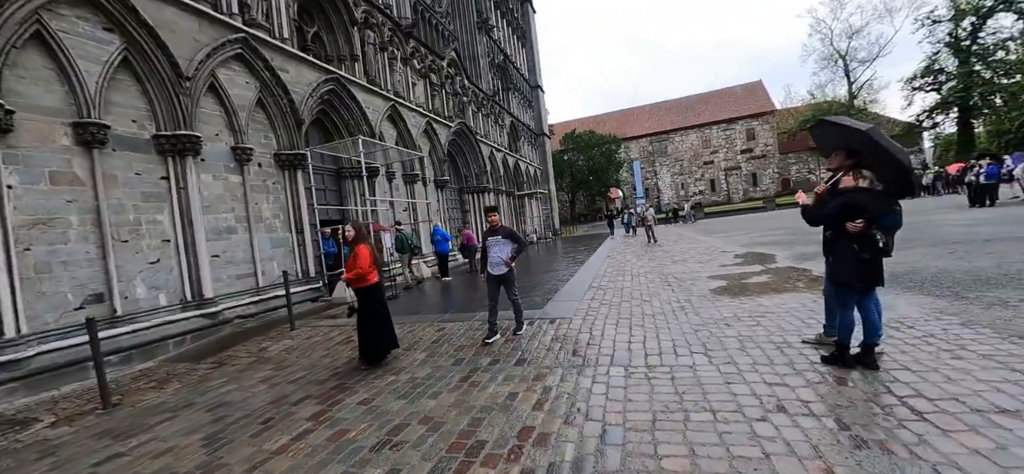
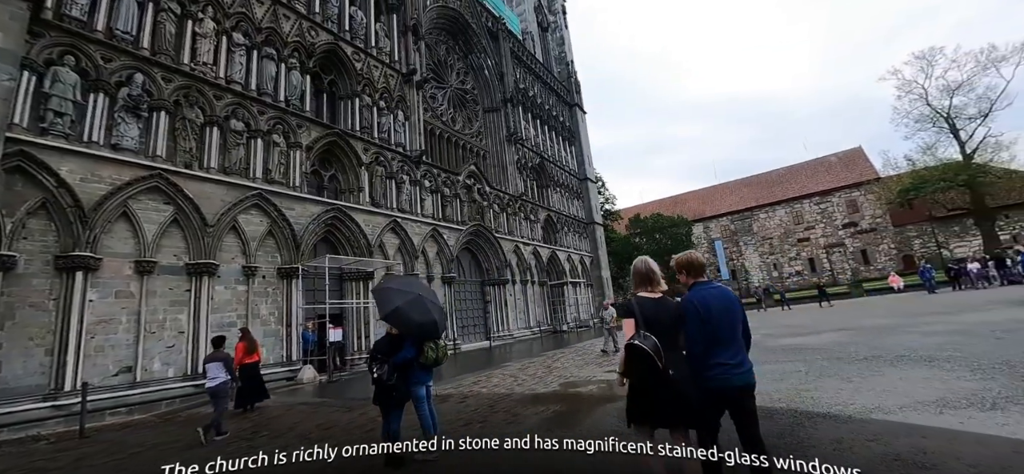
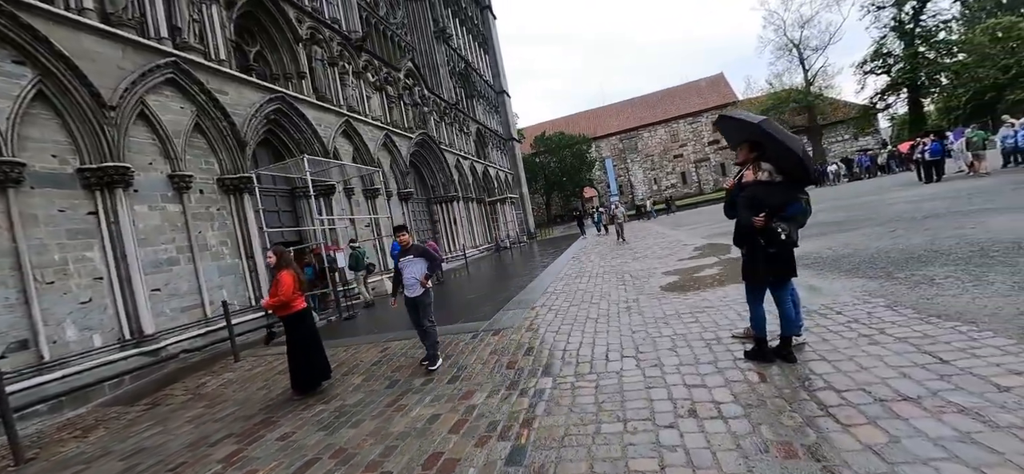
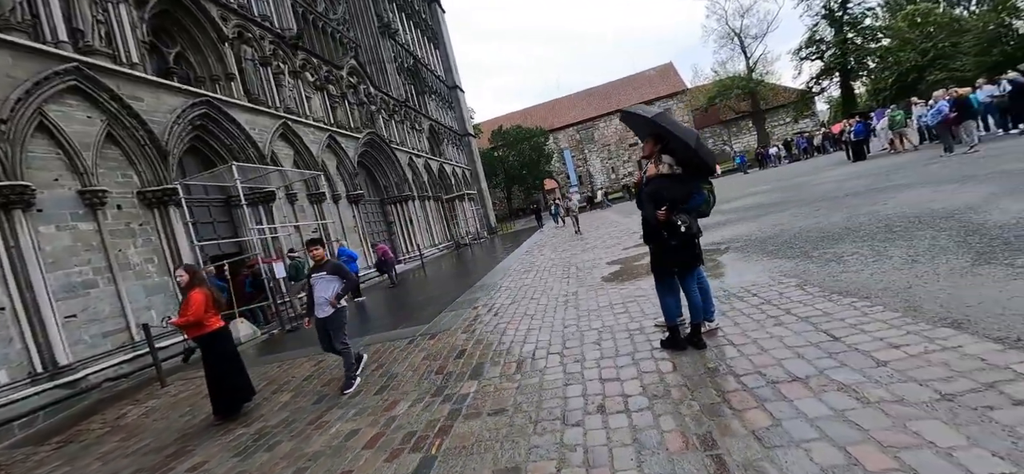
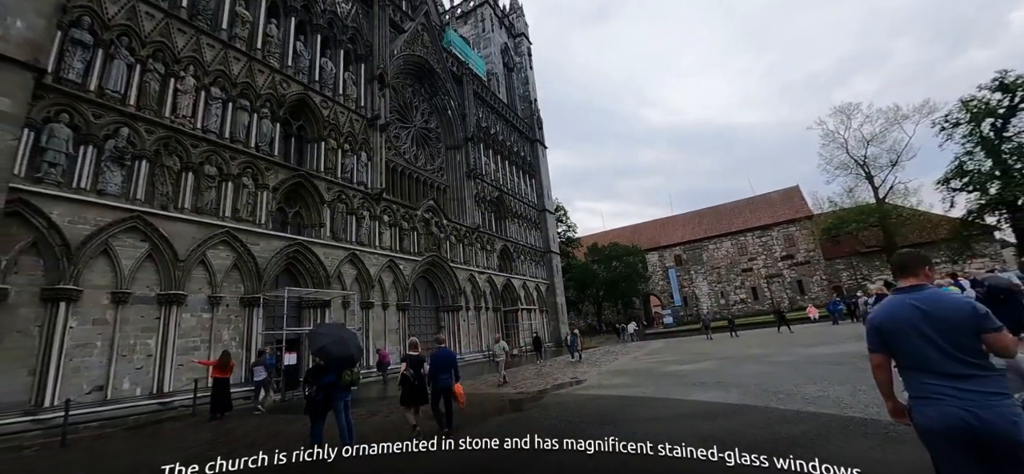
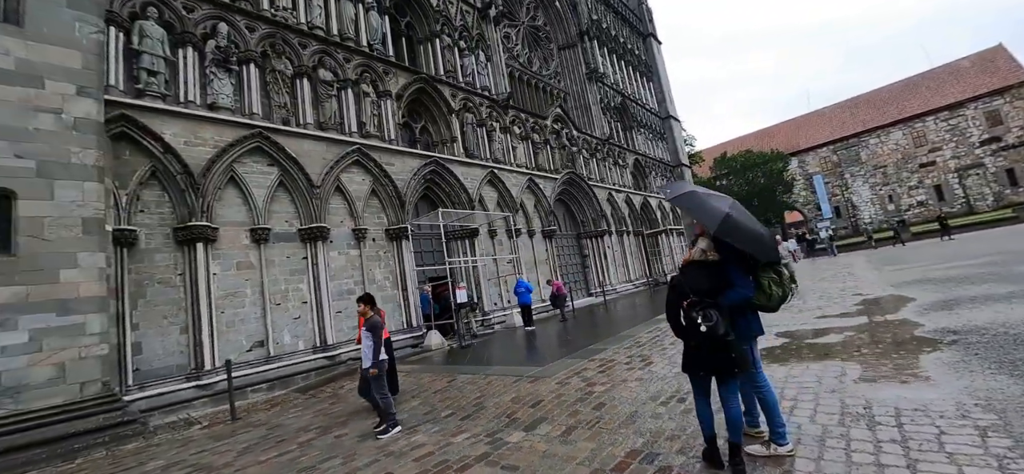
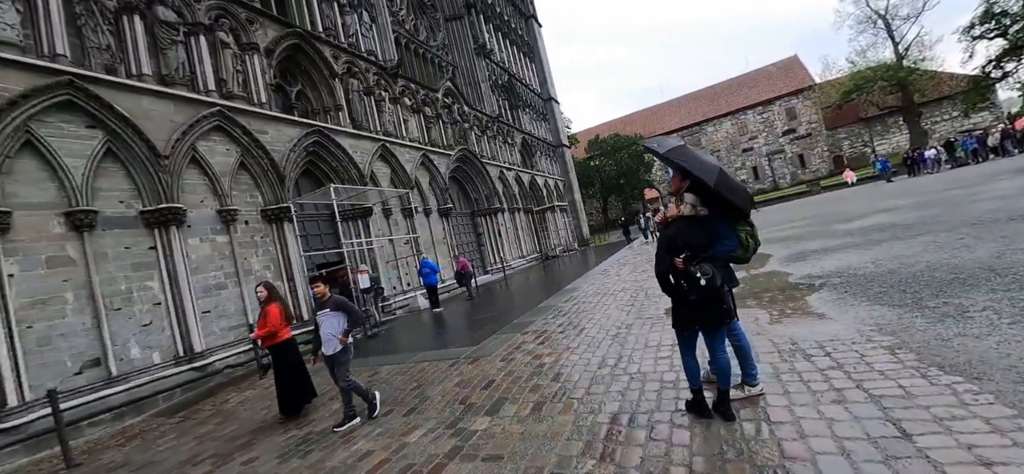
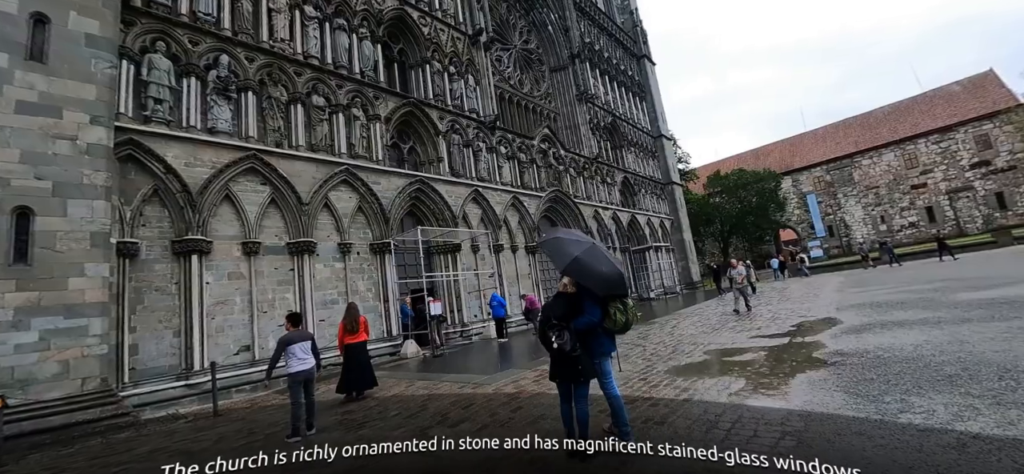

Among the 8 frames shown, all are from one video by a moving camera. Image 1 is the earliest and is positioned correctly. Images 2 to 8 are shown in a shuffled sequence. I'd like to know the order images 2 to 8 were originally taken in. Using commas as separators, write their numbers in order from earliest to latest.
3, 4, 7, 6, 8, 2, 5
